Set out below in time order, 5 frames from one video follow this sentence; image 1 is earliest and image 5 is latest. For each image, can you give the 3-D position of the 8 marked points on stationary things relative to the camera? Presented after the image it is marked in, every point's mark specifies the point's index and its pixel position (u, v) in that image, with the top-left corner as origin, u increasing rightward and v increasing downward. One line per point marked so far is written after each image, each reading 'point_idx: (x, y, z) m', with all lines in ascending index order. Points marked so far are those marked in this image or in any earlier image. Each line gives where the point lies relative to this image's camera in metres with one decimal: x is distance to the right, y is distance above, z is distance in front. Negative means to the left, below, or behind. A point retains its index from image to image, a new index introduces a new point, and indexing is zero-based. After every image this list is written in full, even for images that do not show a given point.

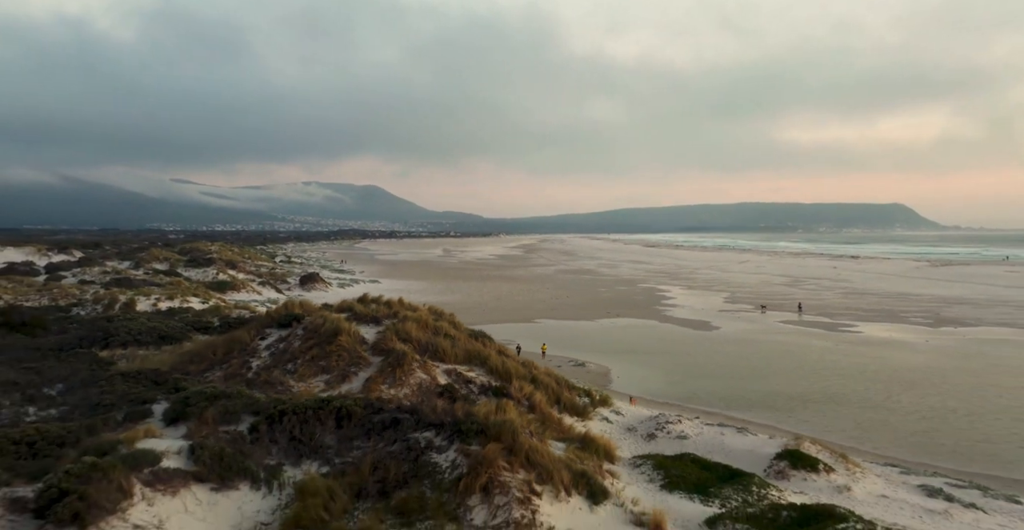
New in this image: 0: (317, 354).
0: (-3.4, -1.4, +11.4) m
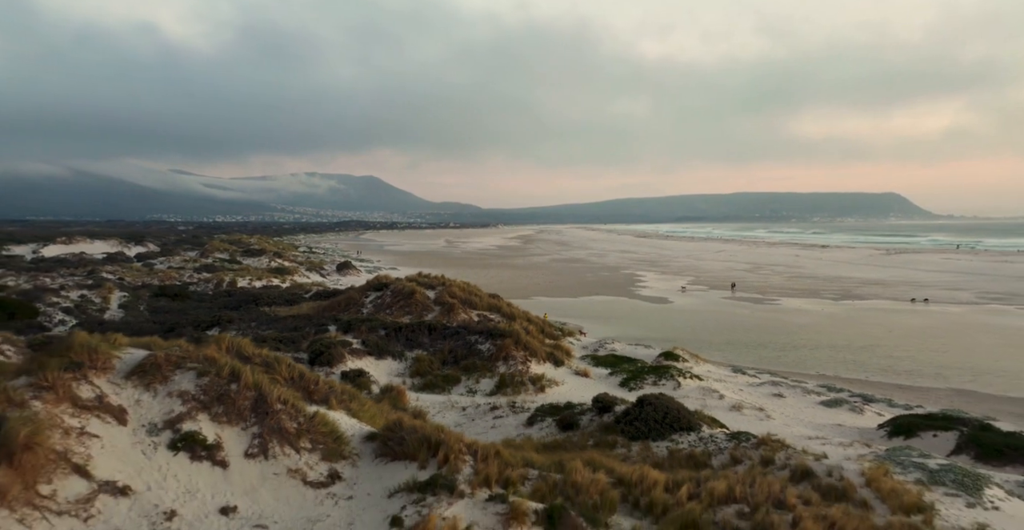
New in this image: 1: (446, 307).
0: (-3.3, -1.1, +19.8) m
1: (-2.0, -1.3, +19.4) m
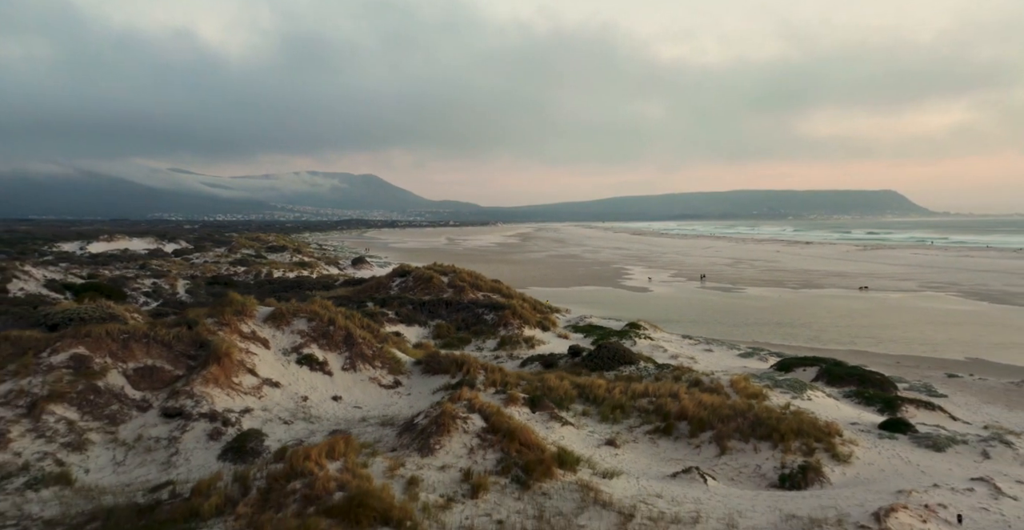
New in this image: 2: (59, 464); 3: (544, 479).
0: (-3.4, -0.7, +24.8) m
1: (-2.0, -0.9, +24.4) m
2: (-7.0, -3.1, +9.9) m
3: (+0.5, -3.2, +9.6) m
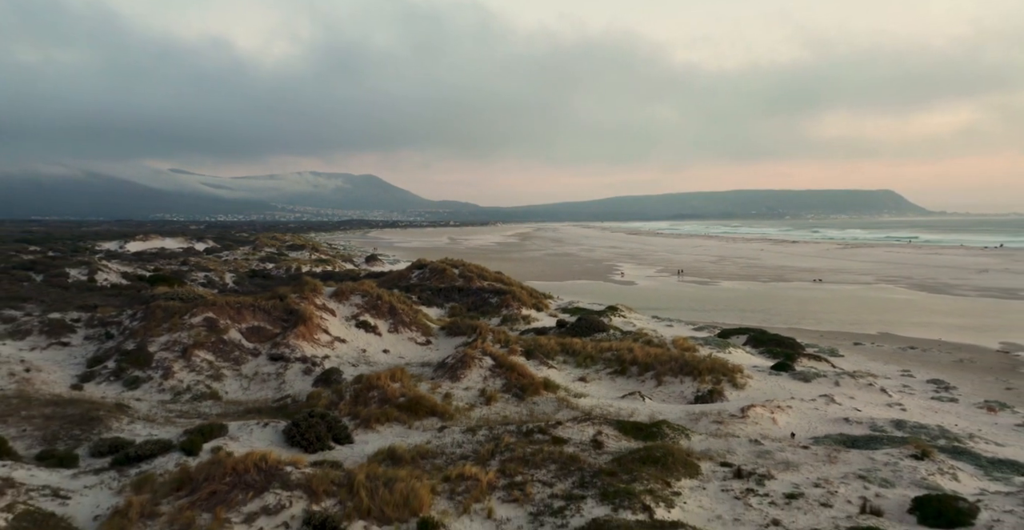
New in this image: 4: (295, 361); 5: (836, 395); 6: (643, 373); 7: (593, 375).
0: (-3.4, -0.4, +29.7) m
1: (-2.0, -0.6, +29.3) m
2: (-7.0, -2.8, +14.8) m
3: (+0.5, -2.9, +14.5) m
4: (-5.4, -2.4, +15.9) m
5: (+7.4, -3.0, +14.7) m
6: (+3.4, -2.8, +16.5) m
7: (+2.1, -2.9, +16.7) m
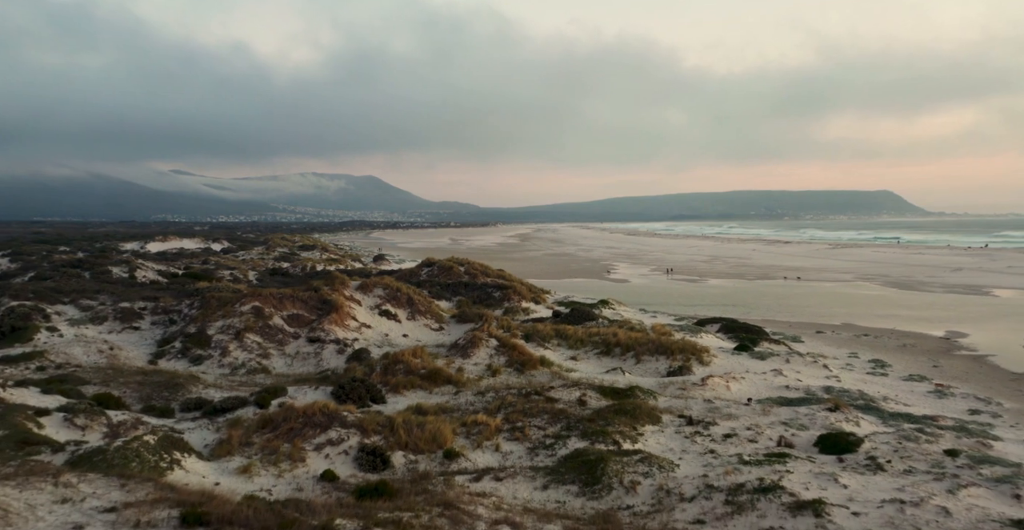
0: (-3.3, -0.3, +32.6) m
1: (-2.0, -0.5, +32.2) m
2: (-7.0, -2.7, +17.7) m
3: (+0.6, -2.8, +17.4) m
4: (-5.3, -2.3, +18.9) m
5: (+7.5, -2.9, +17.6) m
6: (+3.4, -2.7, +19.4) m
7: (+2.1, -2.8, +19.6) m
